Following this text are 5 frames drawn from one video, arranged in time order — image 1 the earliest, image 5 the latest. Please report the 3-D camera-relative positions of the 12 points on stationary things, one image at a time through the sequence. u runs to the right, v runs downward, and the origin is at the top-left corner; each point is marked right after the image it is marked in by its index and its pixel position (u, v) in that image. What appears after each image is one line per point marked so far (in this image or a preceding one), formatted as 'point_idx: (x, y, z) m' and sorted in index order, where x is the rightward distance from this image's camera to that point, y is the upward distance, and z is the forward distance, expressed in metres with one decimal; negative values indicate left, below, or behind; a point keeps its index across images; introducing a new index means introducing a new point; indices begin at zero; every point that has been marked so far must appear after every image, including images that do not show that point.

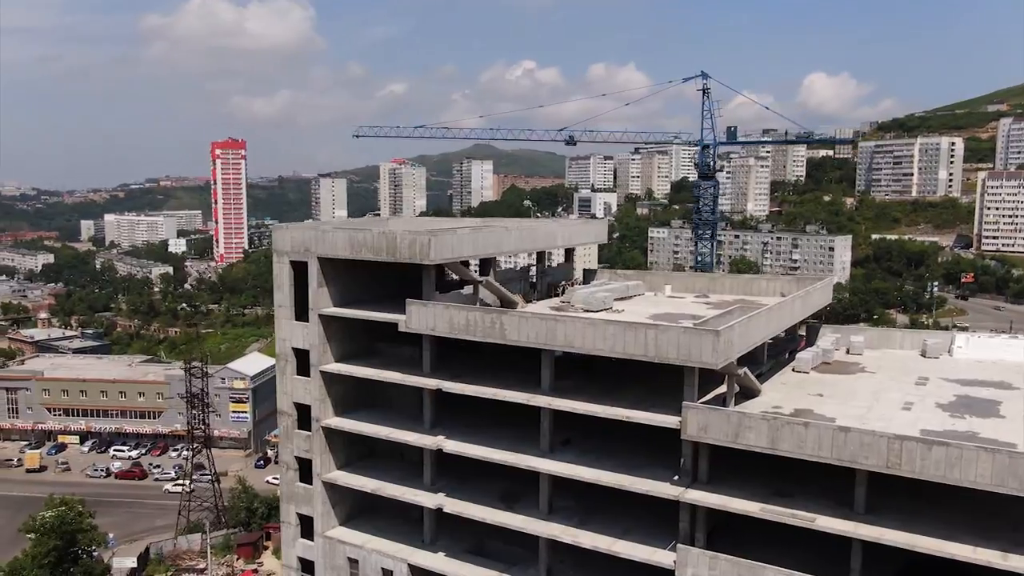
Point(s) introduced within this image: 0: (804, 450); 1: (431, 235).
0: (+5.0, -2.8, +14.0) m
1: (-1.7, +1.2, +17.7) m
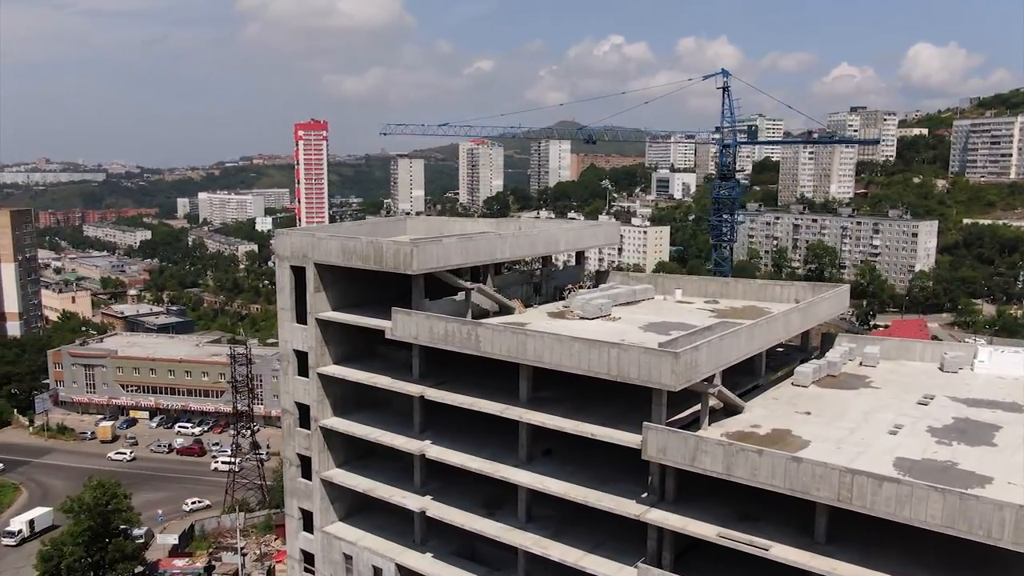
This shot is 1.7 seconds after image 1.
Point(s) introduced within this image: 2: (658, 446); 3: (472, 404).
0: (+4.1, -3.2, +13.7) m
1: (-2.2, +1.0, +18.0) m
2: (+2.6, -2.8, +14.8) m
3: (-0.8, -2.5, +17.6) m
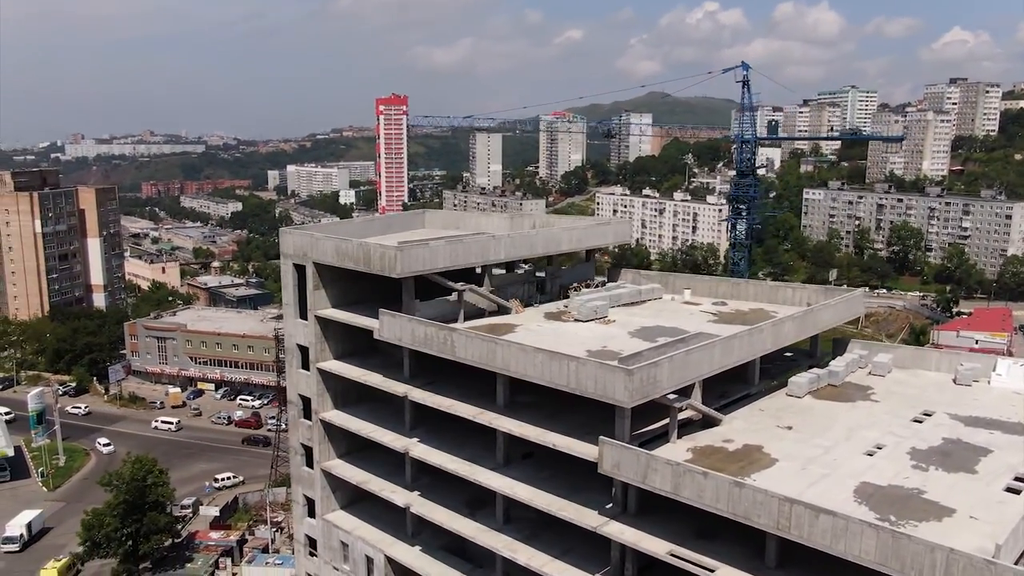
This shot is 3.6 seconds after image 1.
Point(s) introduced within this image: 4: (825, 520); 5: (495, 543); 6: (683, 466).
0: (+3.2, -3.5, +13.6) m
1: (-2.6, +0.9, +18.3) m
2: (+1.8, -3.1, +14.7) m
3: (-1.3, -2.6, +17.9) m
4: (+4.6, -3.4, +12.1) m
5: (-0.4, -5.4, +17.5) m
6: (+2.9, -3.0, +13.8) m
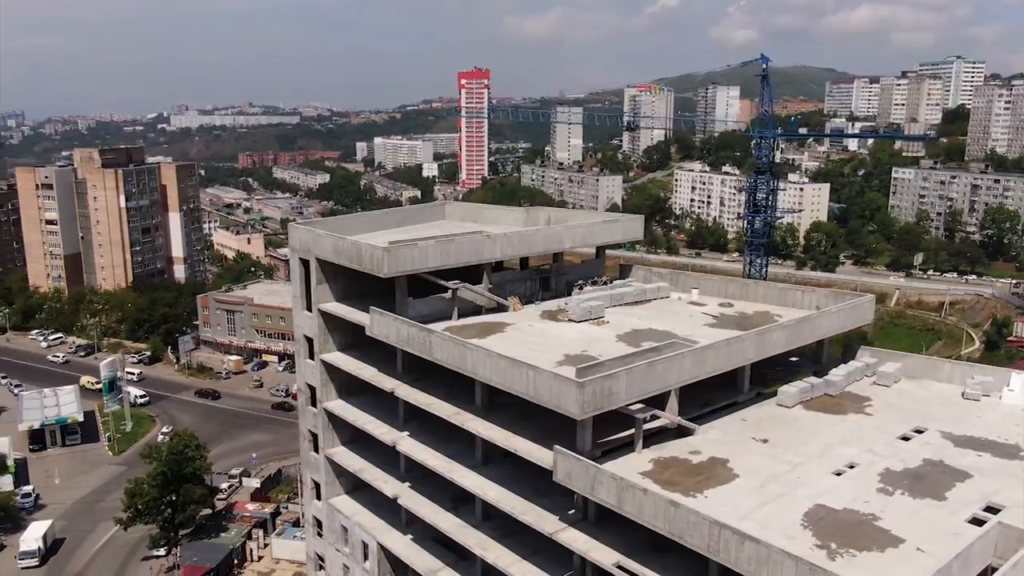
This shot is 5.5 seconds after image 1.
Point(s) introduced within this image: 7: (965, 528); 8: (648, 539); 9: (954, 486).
0: (+2.2, -3.8, +13.6) m
1: (-2.9, +0.9, +18.8) m
2: (+1.0, -3.3, +14.9) m
3: (-1.8, -2.6, +18.3) m
4: (+3.5, -3.8, +12.0) m
5: (-1.0, -5.5, +17.9) m
6: (+1.9, -3.3, +13.8) m
7: (+7.4, -3.9, +13.4) m
8: (+2.5, -4.7, +15.2) m
9: (+8.1, -3.6, +15.0) m
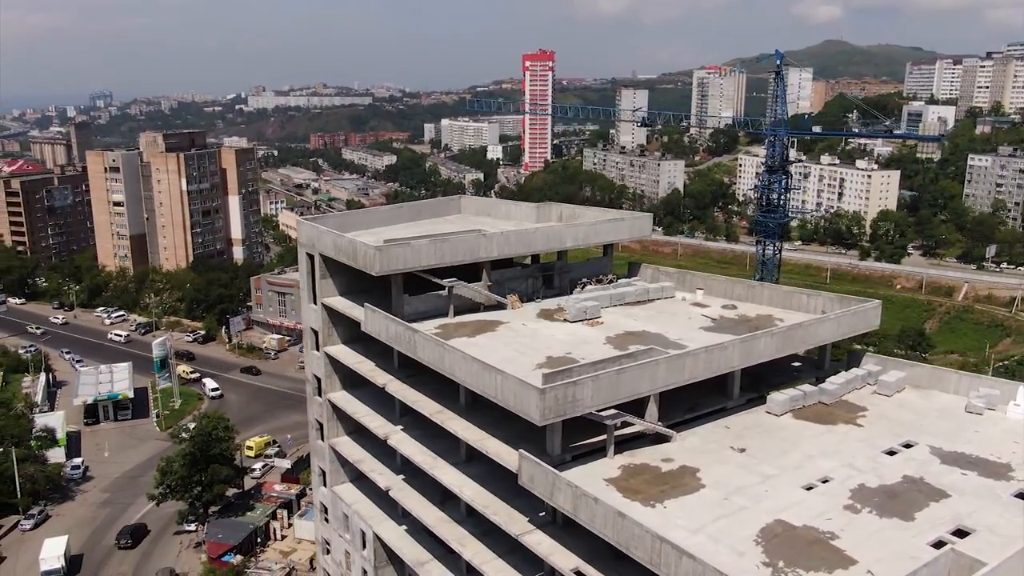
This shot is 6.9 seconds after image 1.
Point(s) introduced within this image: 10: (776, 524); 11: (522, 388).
0: (+1.4, -4.0, +13.7) m
1: (-3.2, +0.9, +19.2) m
2: (+0.3, -3.4, +15.1) m
3: (-2.2, -2.6, +18.7) m
4: (+2.6, -4.0, +12.0) m
5: (-1.4, -5.5, +18.3) m
6: (+1.2, -3.4, +13.9) m
7: (+6.6, -4.2, +13.1) m
8: (+1.8, -4.8, +15.3) m
9: (+7.4, -3.9, +14.6) m
10: (+4.5, -4.0, +13.9) m
11: (+0.2, -1.8, +14.9) m
